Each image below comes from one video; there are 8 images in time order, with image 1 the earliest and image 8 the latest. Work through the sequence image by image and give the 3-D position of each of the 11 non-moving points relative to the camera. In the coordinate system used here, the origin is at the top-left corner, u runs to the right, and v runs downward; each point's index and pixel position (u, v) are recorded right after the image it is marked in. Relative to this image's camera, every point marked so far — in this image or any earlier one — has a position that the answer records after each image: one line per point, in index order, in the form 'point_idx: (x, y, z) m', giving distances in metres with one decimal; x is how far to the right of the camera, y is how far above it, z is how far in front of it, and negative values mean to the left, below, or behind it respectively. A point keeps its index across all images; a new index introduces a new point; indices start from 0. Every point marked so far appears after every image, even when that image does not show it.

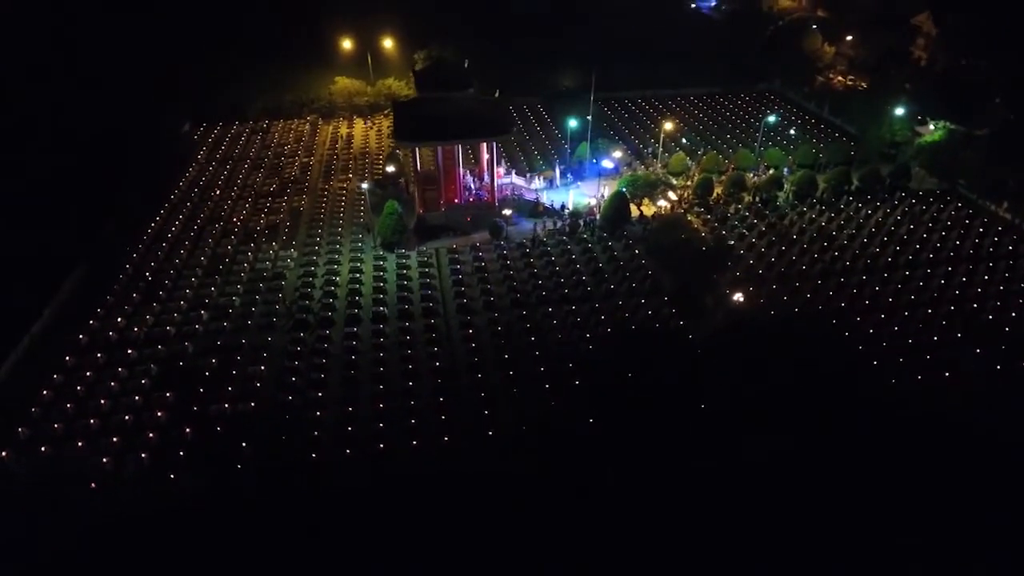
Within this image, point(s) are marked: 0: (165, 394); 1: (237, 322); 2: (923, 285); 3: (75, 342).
0: (-6.2, -1.9, +12.8) m
1: (-5.6, -0.7, +14.6) m
2: (+9.4, +0.1, +16.3) m
3: (-8.4, -1.0, +13.9) m
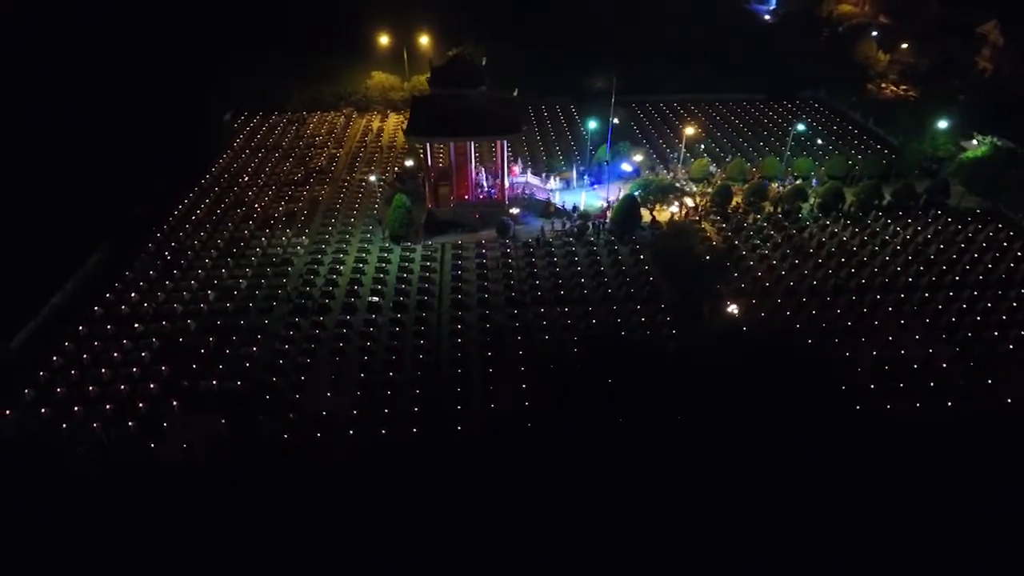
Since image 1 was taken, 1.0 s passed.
0: (-6.6, -1.5, +13.5) m
1: (-5.8, -0.3, +15.2) m
2: (+9.3, -0.4, +15.4) m
3: (-8.7, -0.5, +14.8) m
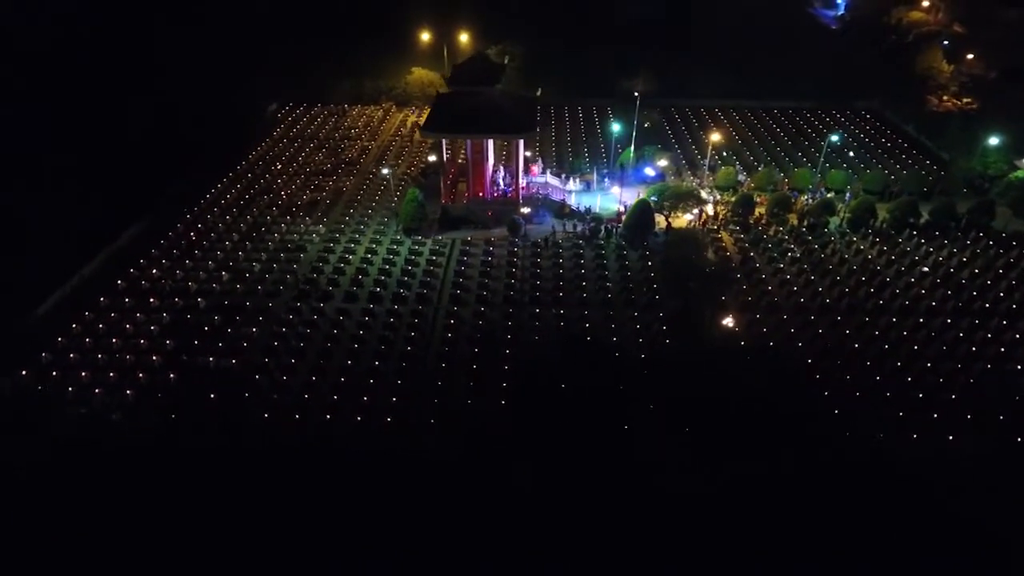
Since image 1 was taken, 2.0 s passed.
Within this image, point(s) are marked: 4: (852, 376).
0: (-6.9, -1.1, +14.2) m
1: (-5.9, +0.1, +15.9) m
2: (+9.2, -0.9, +14.6) m
3: (-8.8, 0.0, +15.7) m
4: (+6.5, -1.7, +13.6) m
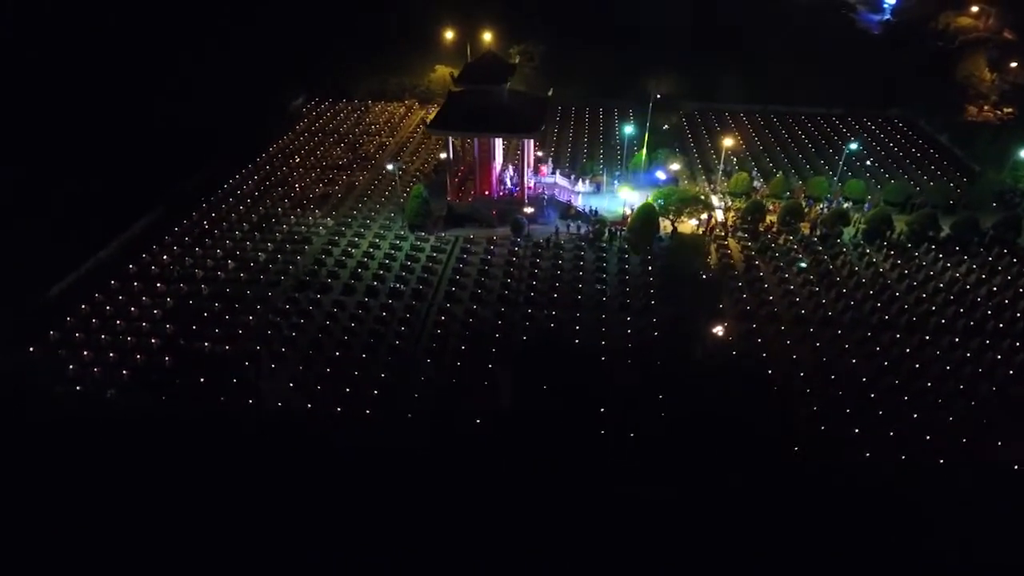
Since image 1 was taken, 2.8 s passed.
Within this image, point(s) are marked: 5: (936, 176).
0: (-7.1, -0.8, +14.7) m
1: (-5.9, +0.3, +16.3) m
2: (+8.9, -1.3, +13.9) m
3: (-8.8, +0.4, +16.3) m
4: (+6.1, -1.9, +13.1) m
5: (+11.8, +3.1, +19.8) m
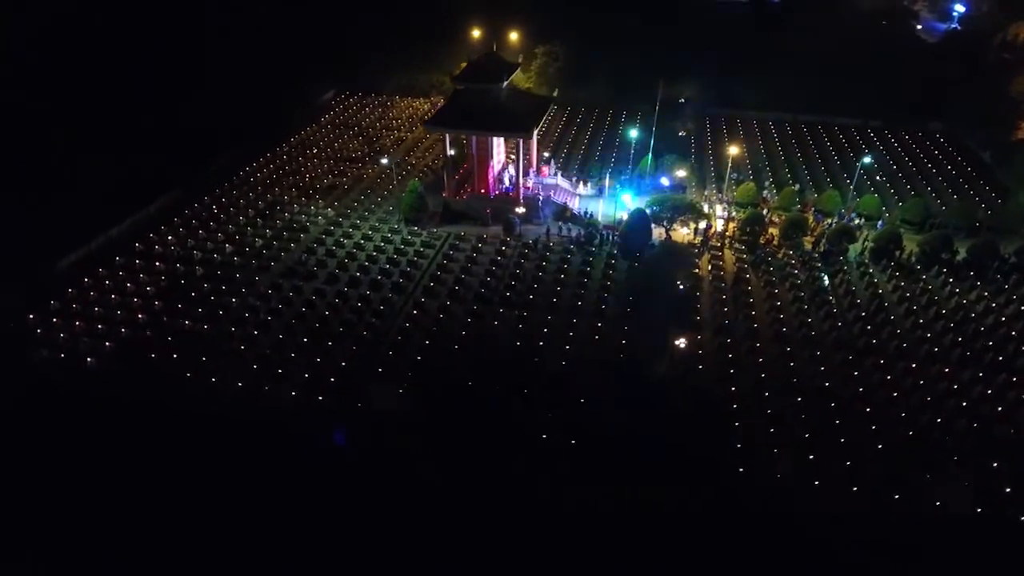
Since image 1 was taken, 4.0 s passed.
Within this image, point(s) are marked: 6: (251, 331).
0: (-7.7, -0.3, +15.4) m
1: (-6.3, +0.7, +16.9) m
2: (+8.1, -1.8, +13.0) m
3: (-9.2, +1.0, +17.2) m
4: (+5.2, -2.3, +12.5) m
5: (+11.8, +2.4, +18.6) m
6: (-5.3, -0.9, +14.6) m
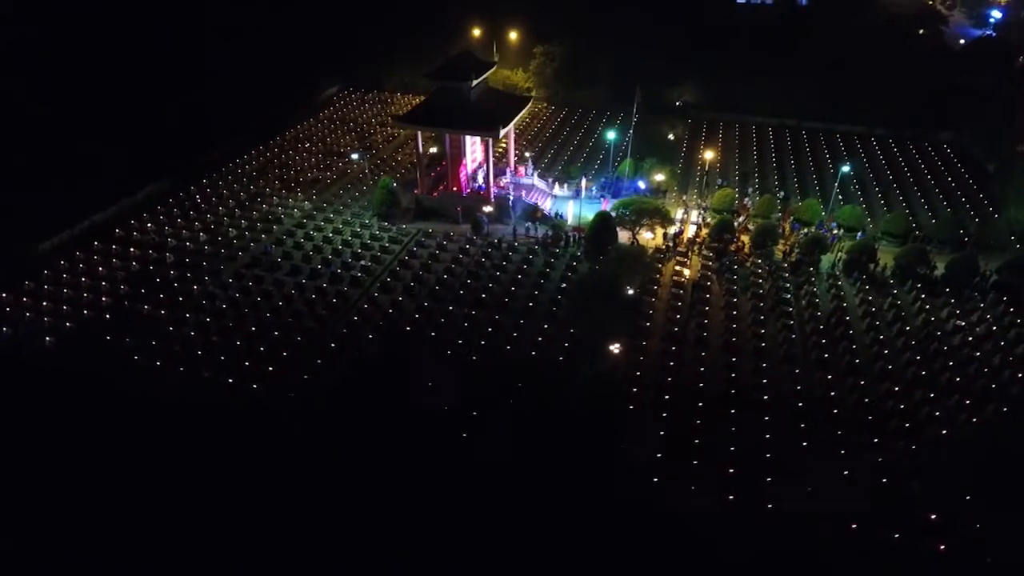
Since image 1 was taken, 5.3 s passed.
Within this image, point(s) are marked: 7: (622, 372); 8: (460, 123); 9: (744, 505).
0: (-8.7, 0.0, +16.0) m
1: (-7.2, +1.0, +17.3) m
2: (+6.8, -2.1, +12.4) m
3: (-10.0, +1.4, +17.8) m
4: (+3.9, -2.4, +12.1) m
5: (+11.1, +1.9, +17.7) m
6: (-6.4, -0.6, +15.0) m
7: (+2.1, -1.6, +13.4) m
8: (-1.3, +4.0, +17.2) m
9: (+3.6, -3.3, +10.9) m
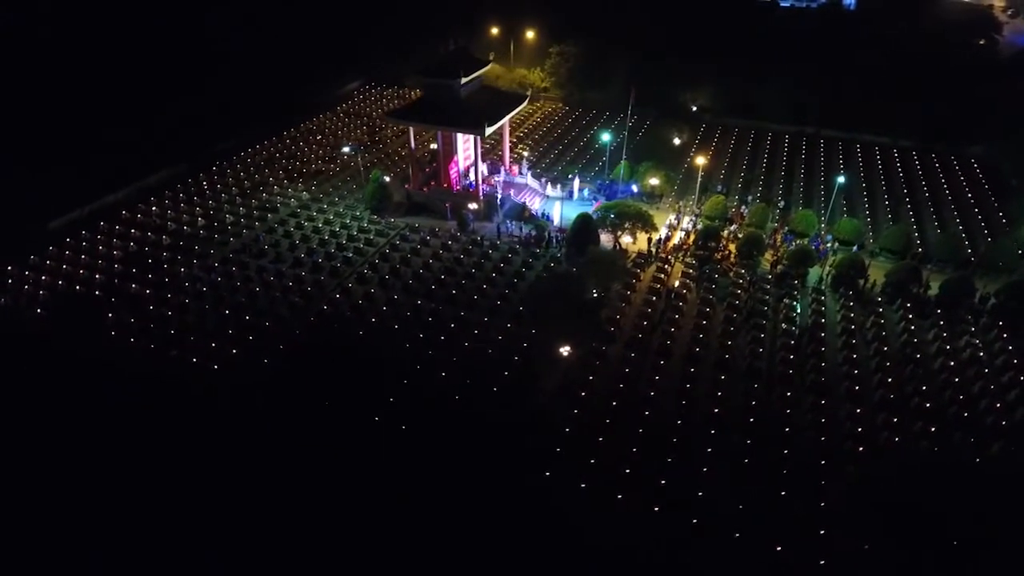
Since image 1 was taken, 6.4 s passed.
0: (-9.2, +0.5, +16.7) m
1: (-7.5, +1.4, +17.9) m
2: (+5.8, -2.4, +11.8) m
3: (-10.3, +1.9, +18.7) m
4: (+2.8, -2.5, +11.8) m
5: (+10.7, +1.4, +16.7) m
6: (-7.1, -0.2, +15.5) m
7: (+1.2, -1.6, +13.1) m
8: (-1.5, +4.1, +17.3) m
9: (+2.4, -3.4, +10.6) m
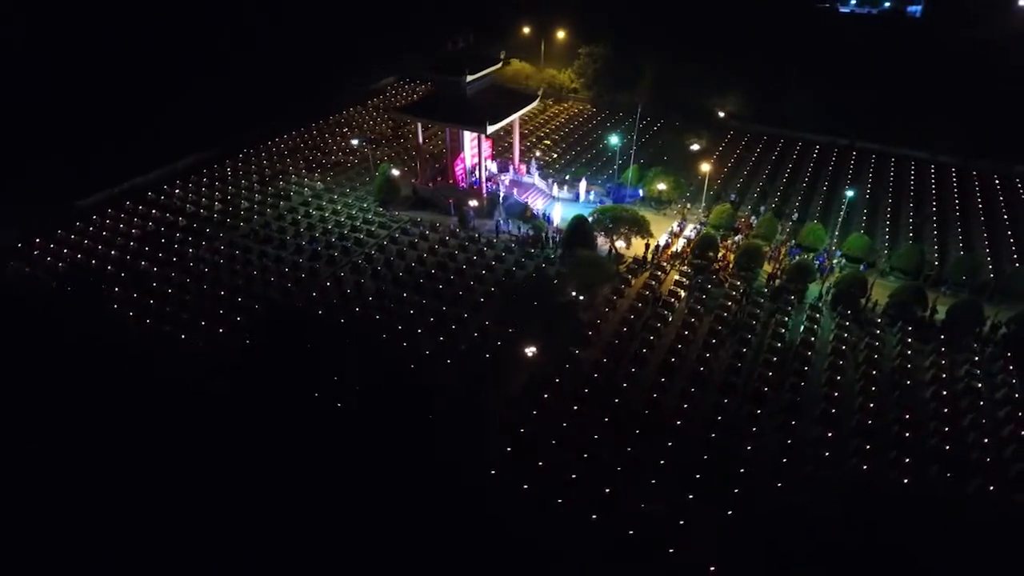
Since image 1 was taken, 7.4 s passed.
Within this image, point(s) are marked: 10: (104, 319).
0: (-9.3, +1.1, +17.5) m
1: (-7.5, +1.8, +18.5) m
2: (+5.0, -2.6, +11.2) m
3: (-10.1, +2.5, +19.5) m
4: (+2.0, -2.6, +11.4) m
5: (+10.6, +0.8, +15.6) m
6: (-7.3, +0.2, +16.1) m
7: (+0.6, -1.6, +13.0) m
8: (-1.4, +4.2, +17.4) m
9: (+1.4, -3.5, +10.3) m
10: (-8.6, -0.7, +15.1) m
